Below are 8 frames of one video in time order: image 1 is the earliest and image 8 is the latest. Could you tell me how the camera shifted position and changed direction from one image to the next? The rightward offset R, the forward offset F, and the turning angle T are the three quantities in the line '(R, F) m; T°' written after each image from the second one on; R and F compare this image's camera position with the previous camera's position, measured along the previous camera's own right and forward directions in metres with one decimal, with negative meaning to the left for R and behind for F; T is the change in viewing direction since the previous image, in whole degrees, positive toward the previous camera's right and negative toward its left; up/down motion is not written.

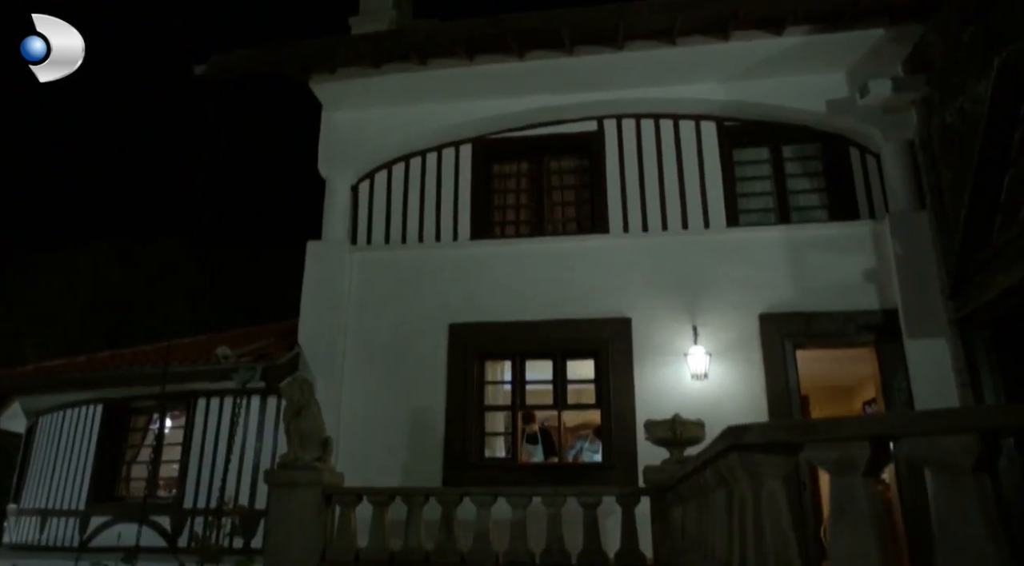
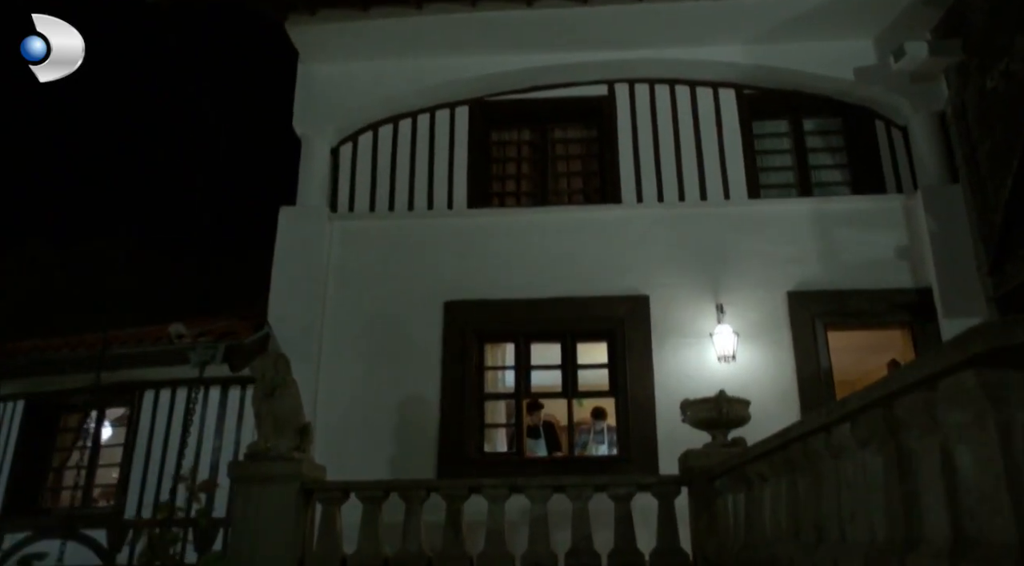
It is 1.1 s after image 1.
(-0.4, +0.8) m; +3°
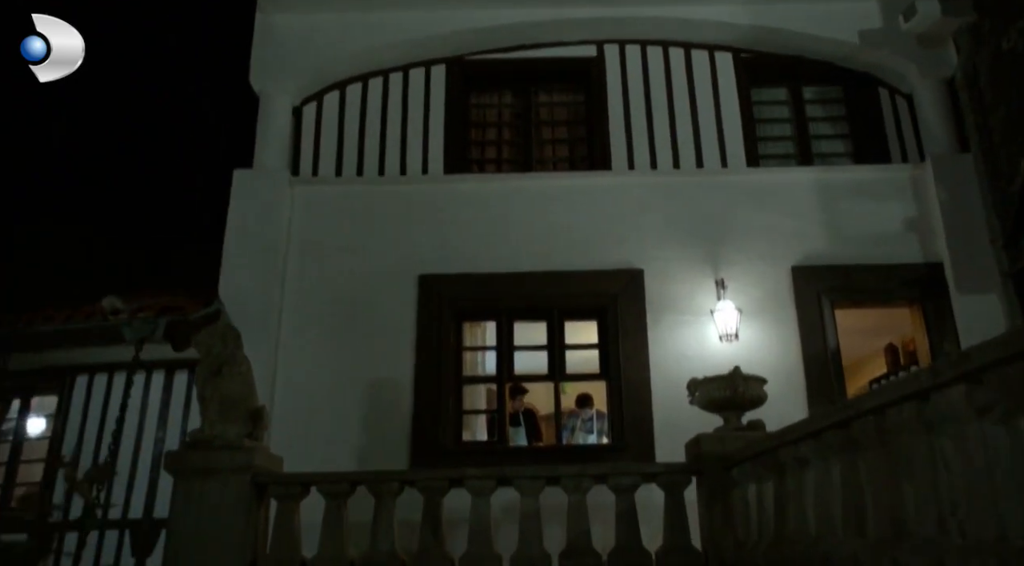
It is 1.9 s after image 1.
(-0.1, +0.6) m; +2°
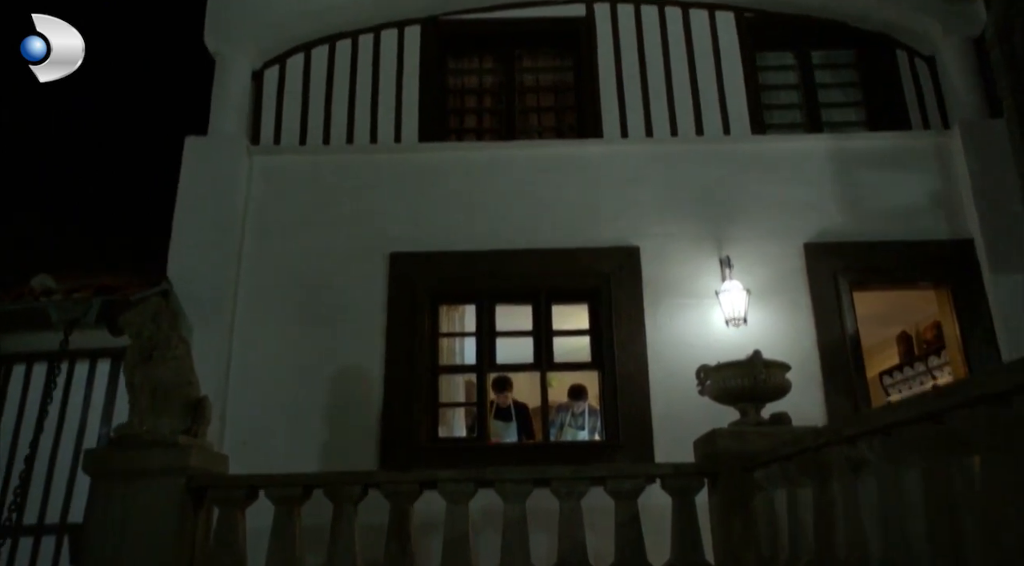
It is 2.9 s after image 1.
(0.0, +0.6) m; +1°
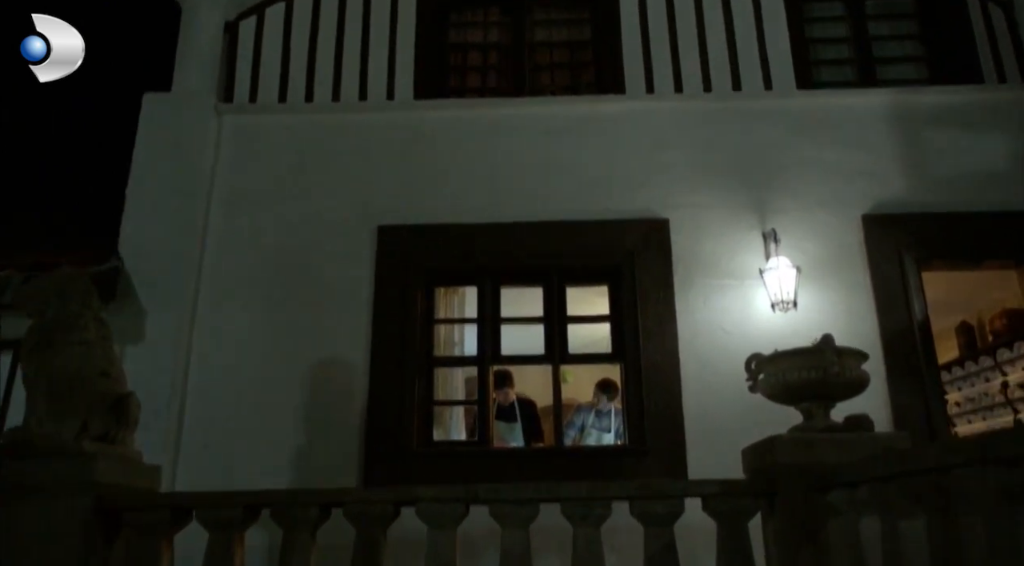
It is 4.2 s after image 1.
(+0.1, +0.7) m; -1°
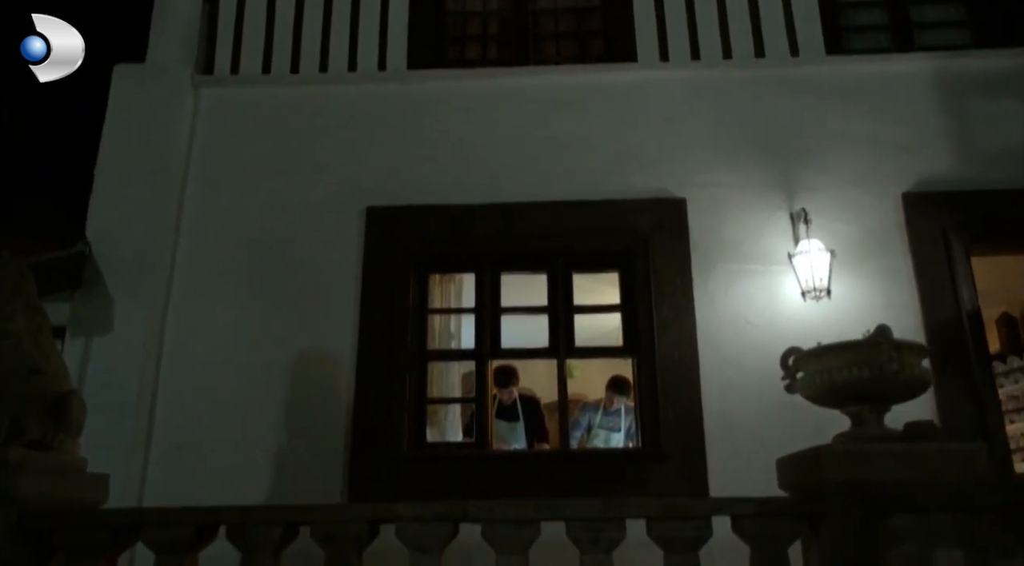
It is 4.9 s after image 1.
(0.0, +0.4) m; -1°
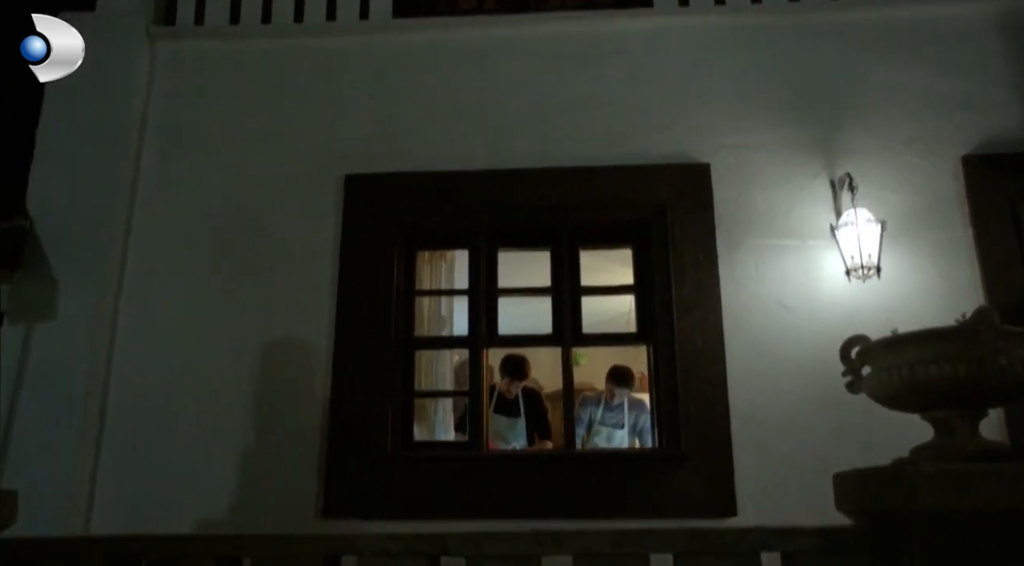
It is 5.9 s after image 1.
(0.0, +0.5) m; 0°
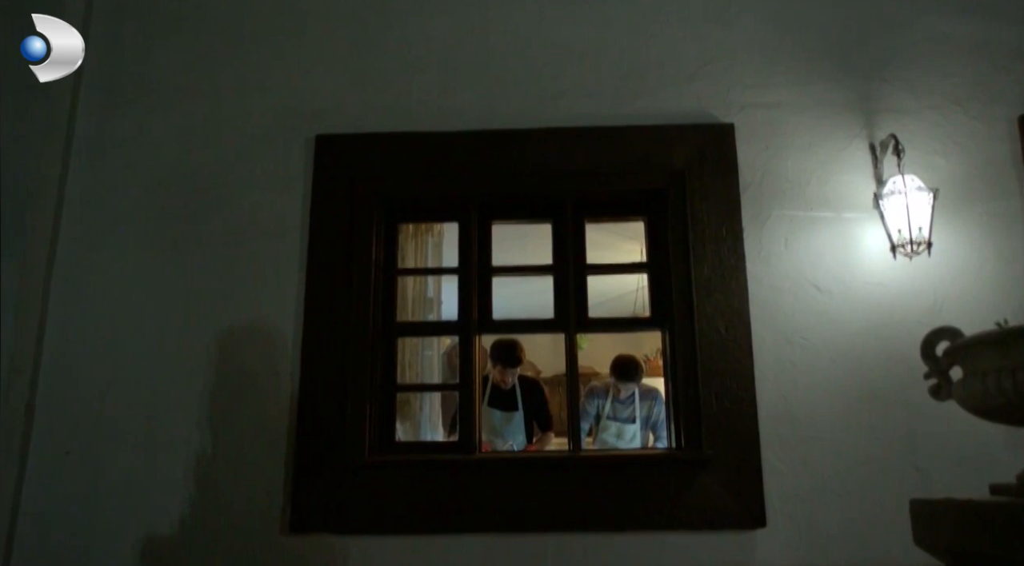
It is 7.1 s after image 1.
(0.0, +0.4) m; +1°
